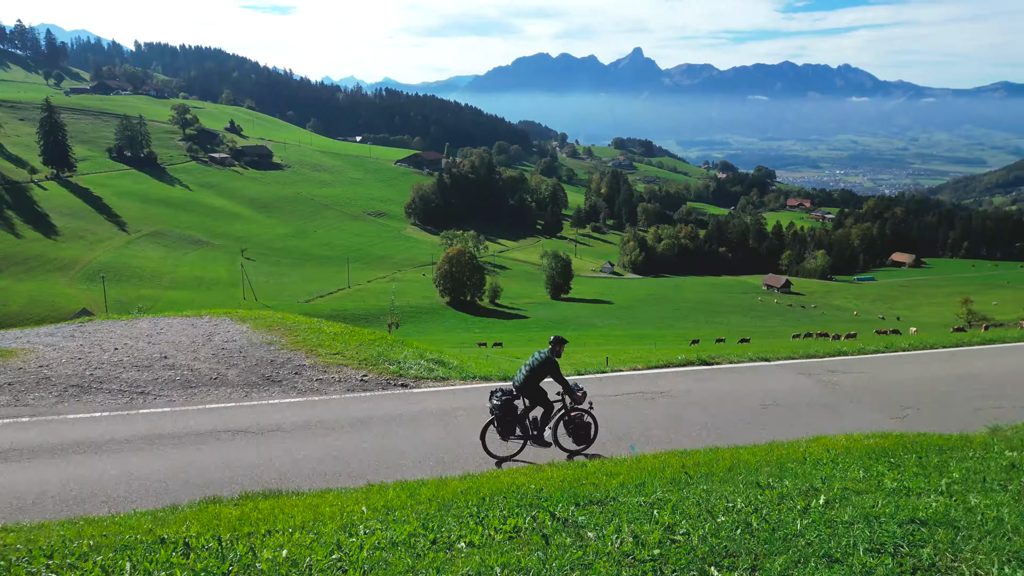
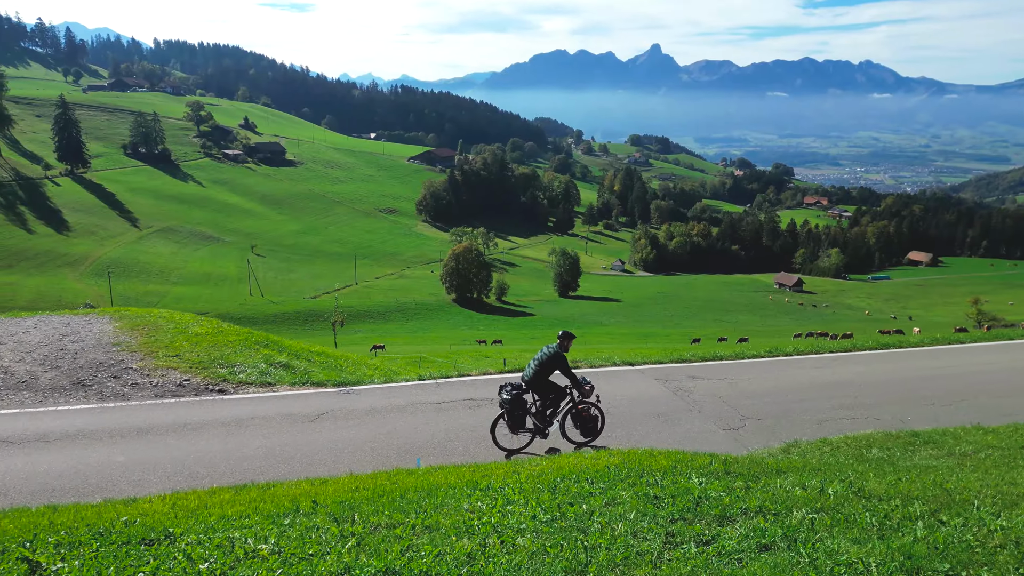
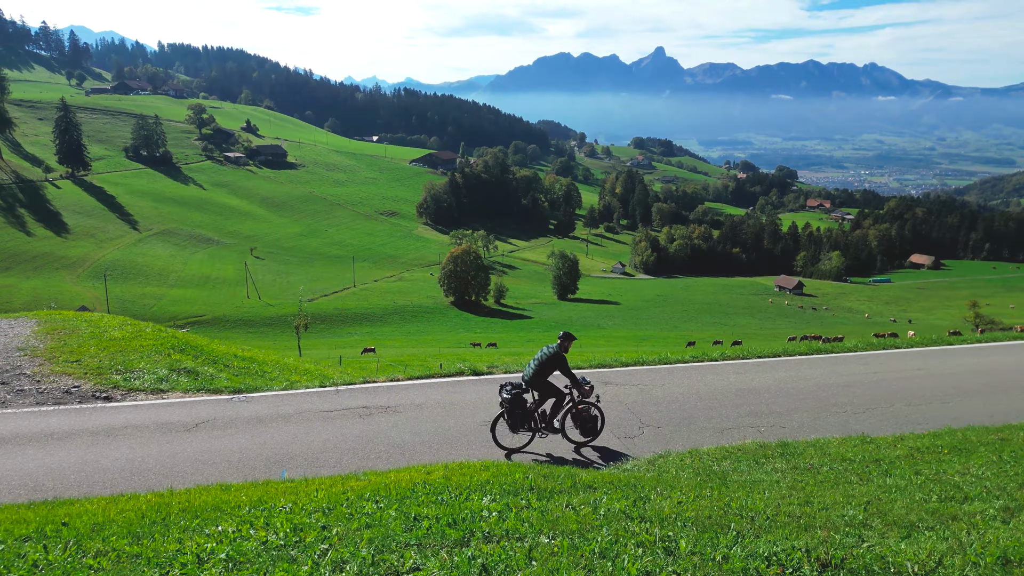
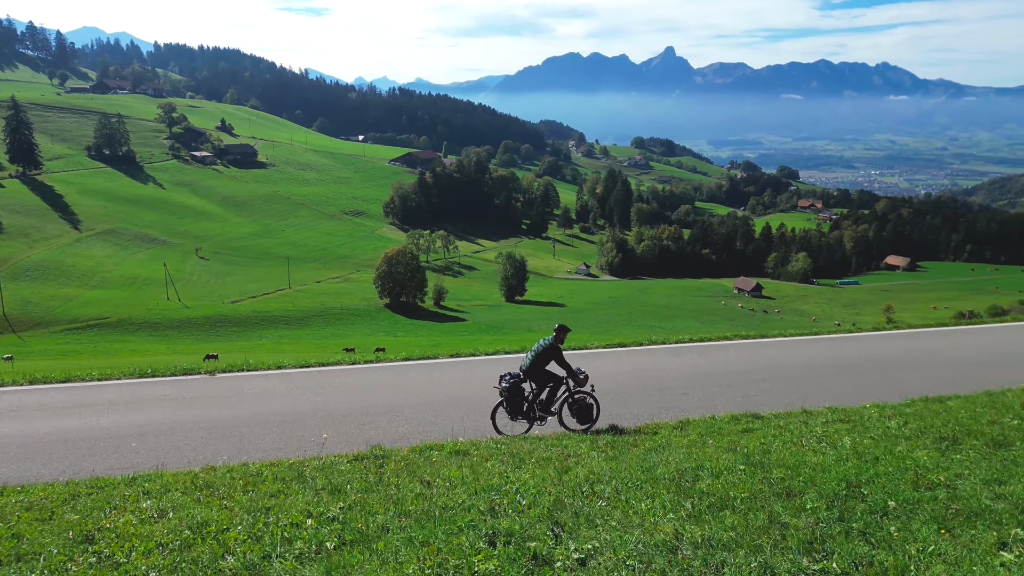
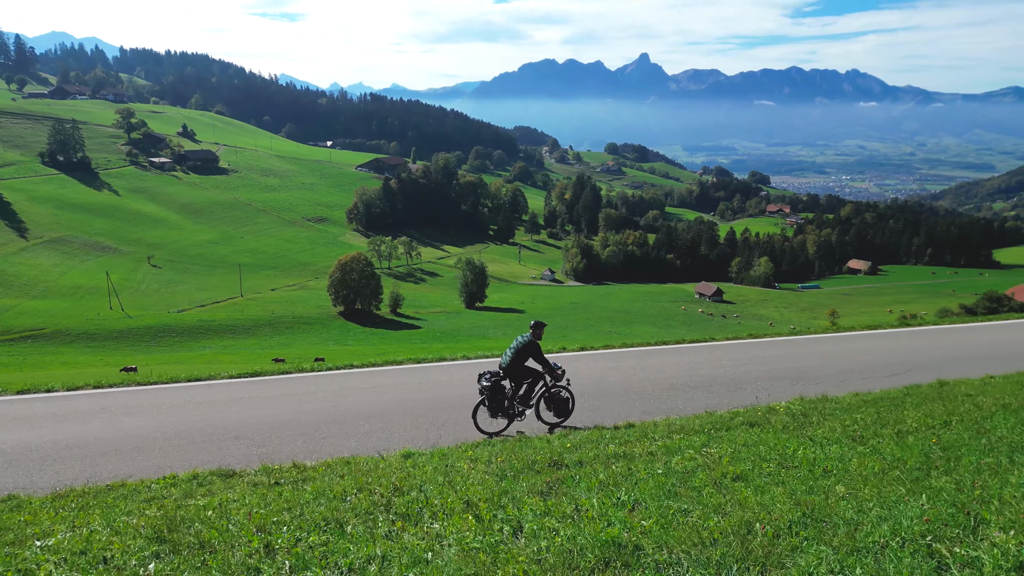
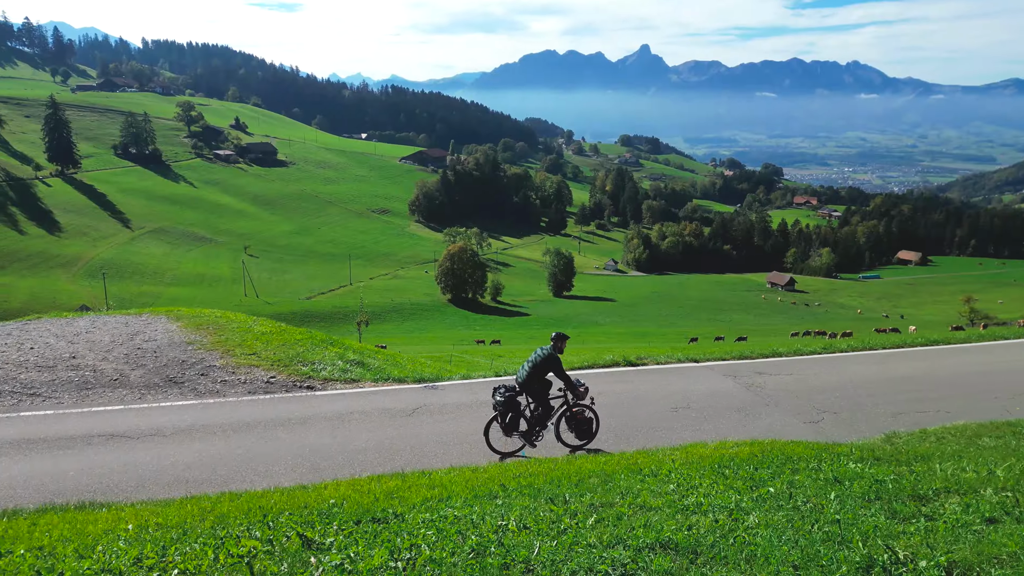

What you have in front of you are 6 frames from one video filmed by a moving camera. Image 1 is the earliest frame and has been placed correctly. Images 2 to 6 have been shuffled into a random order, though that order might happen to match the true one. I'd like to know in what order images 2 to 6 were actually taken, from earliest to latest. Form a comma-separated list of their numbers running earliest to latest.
6, 2, 3, 4, 5
